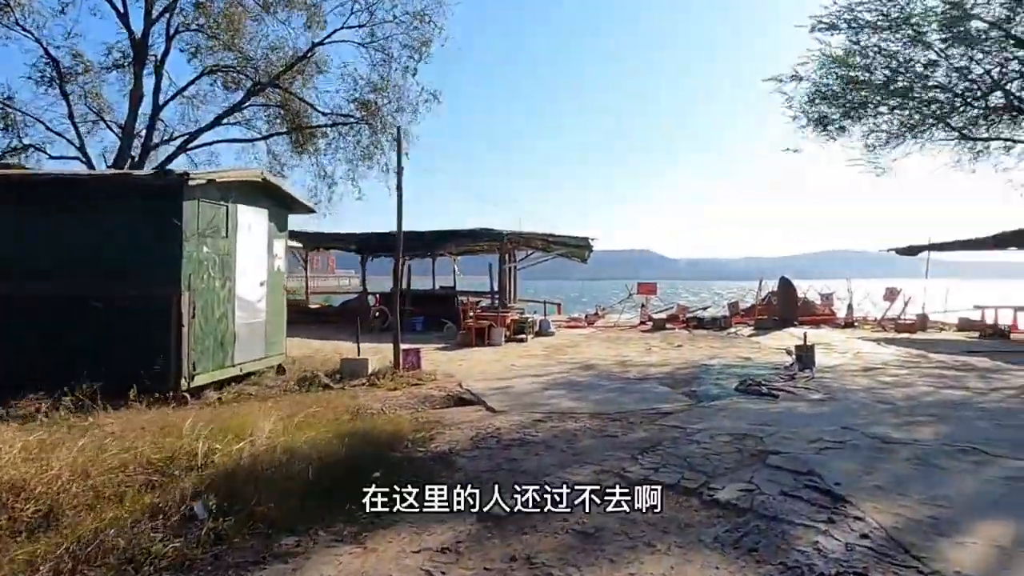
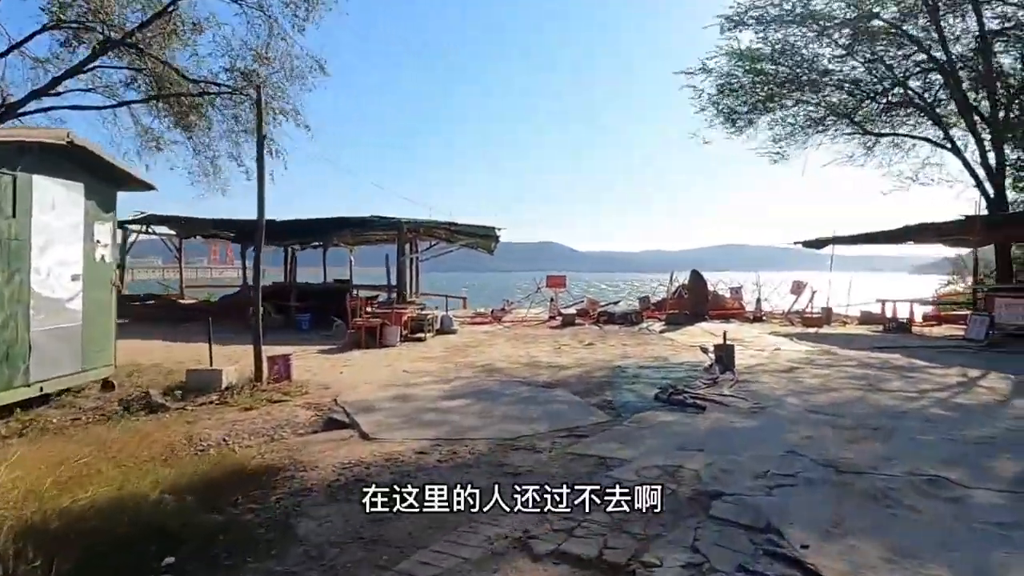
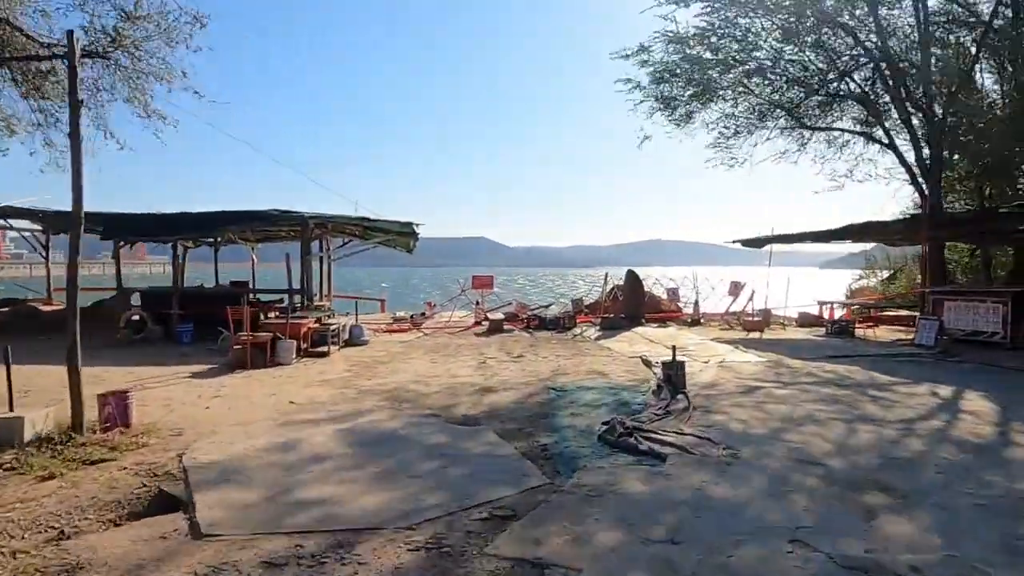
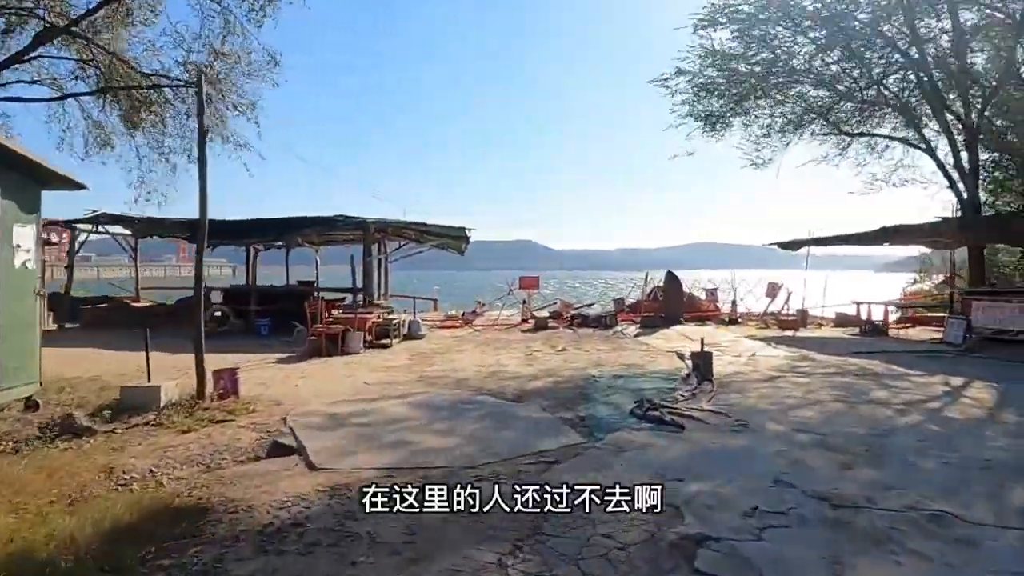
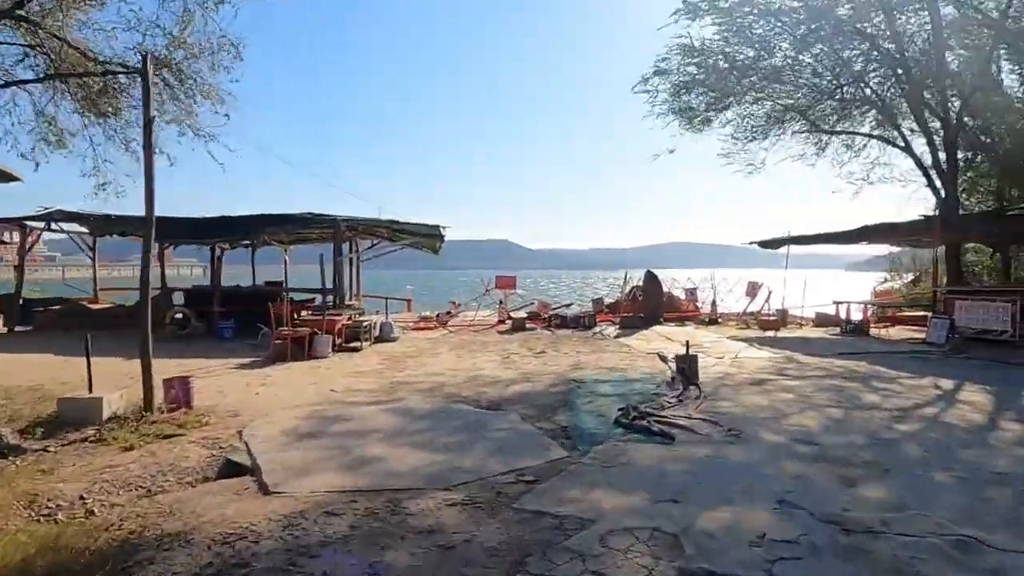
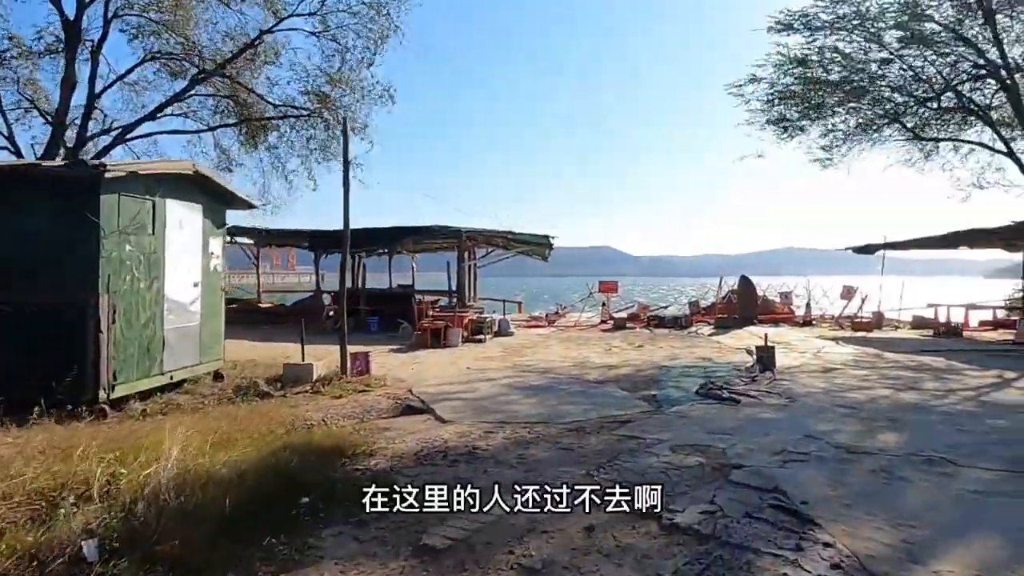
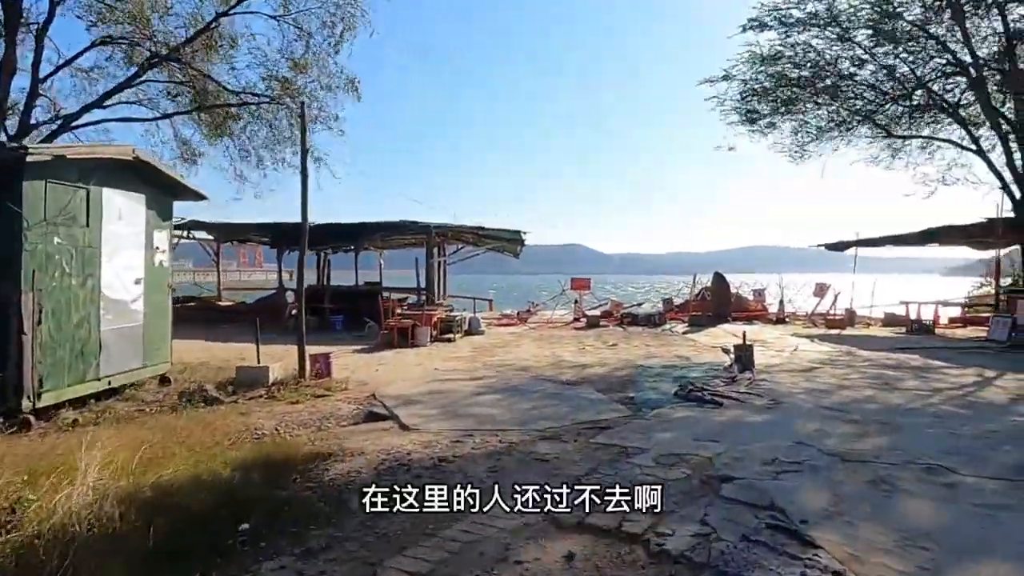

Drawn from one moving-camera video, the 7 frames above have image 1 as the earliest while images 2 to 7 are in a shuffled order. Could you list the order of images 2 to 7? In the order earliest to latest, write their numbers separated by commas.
6, 7, 2, 4, 5, 3
